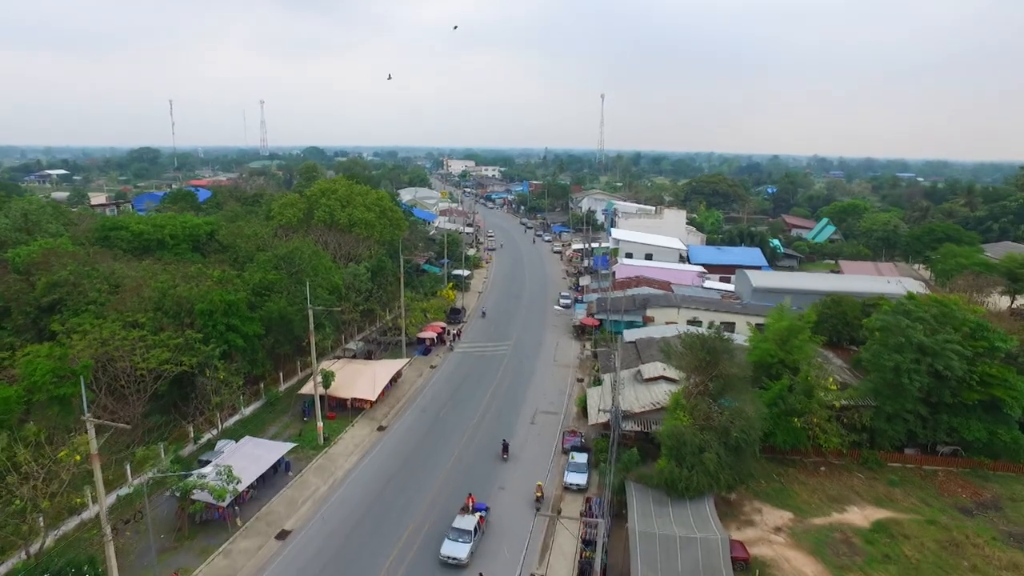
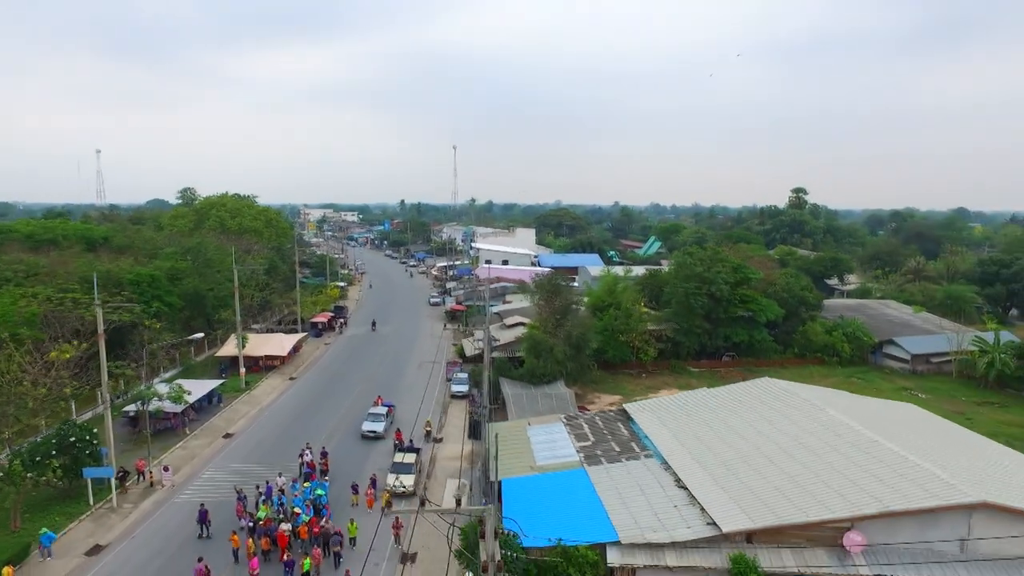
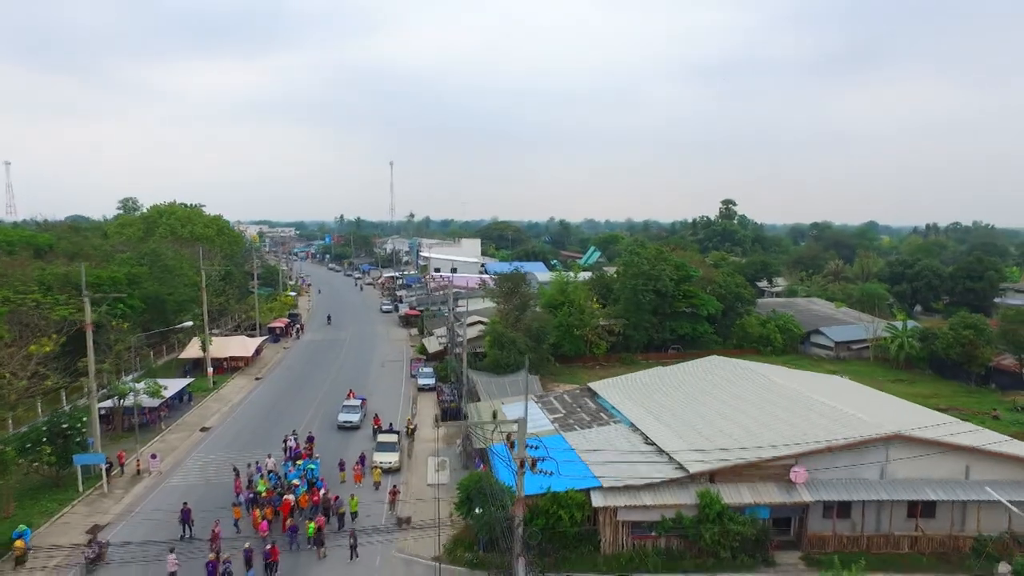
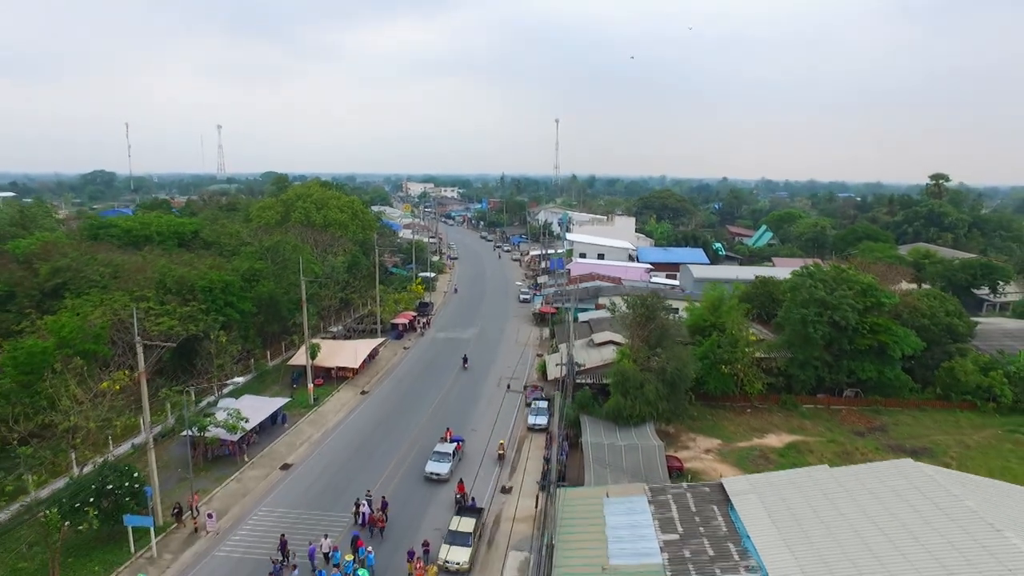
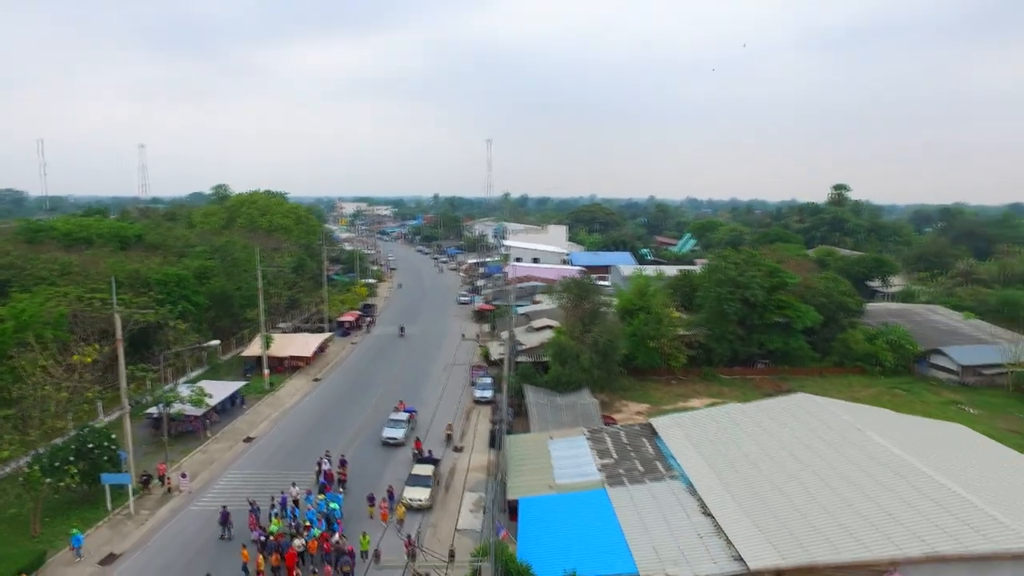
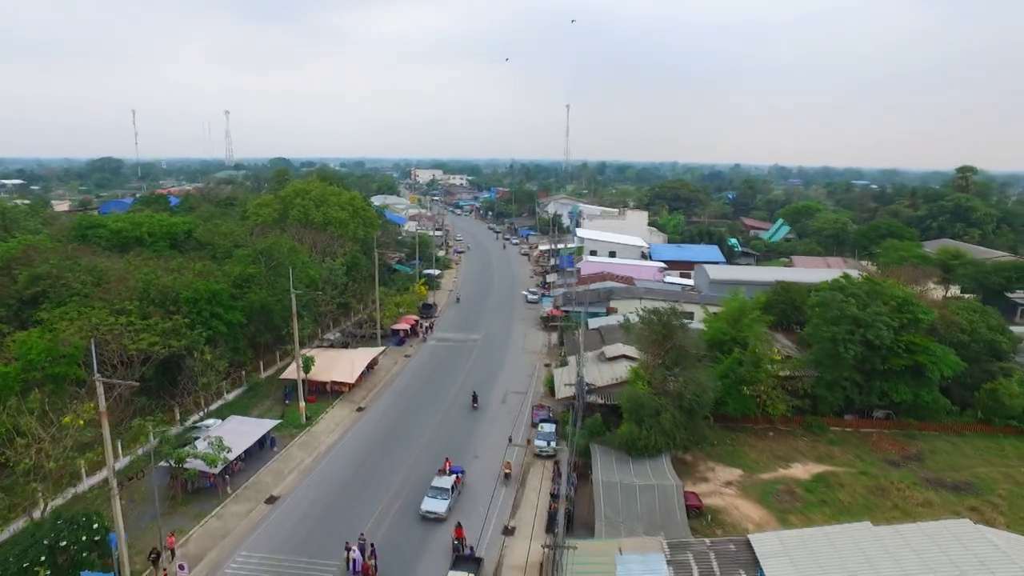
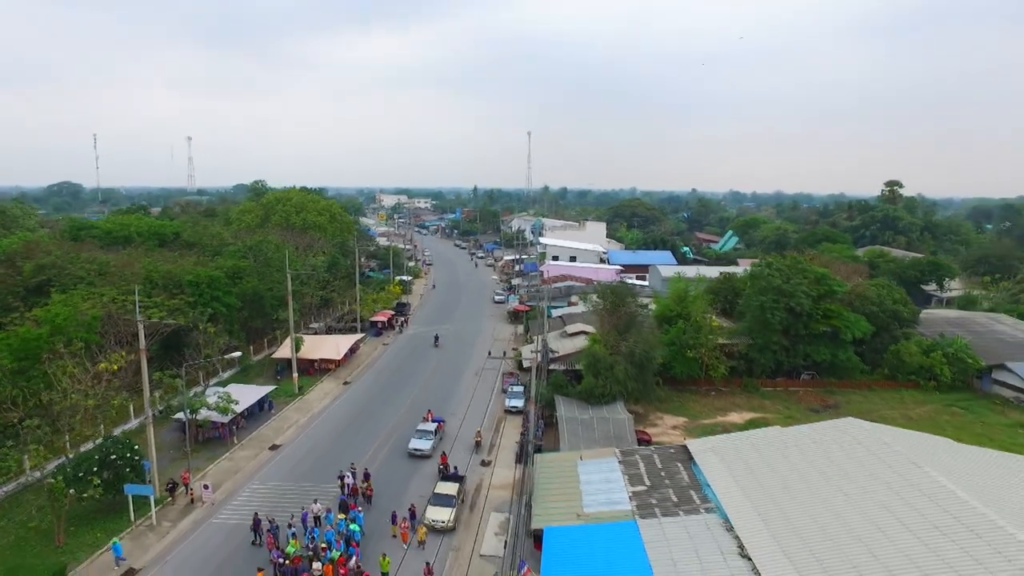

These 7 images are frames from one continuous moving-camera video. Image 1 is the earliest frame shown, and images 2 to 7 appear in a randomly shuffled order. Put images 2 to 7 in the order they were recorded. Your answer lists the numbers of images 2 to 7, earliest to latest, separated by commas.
6, 4, 7, 5, 2, 3
